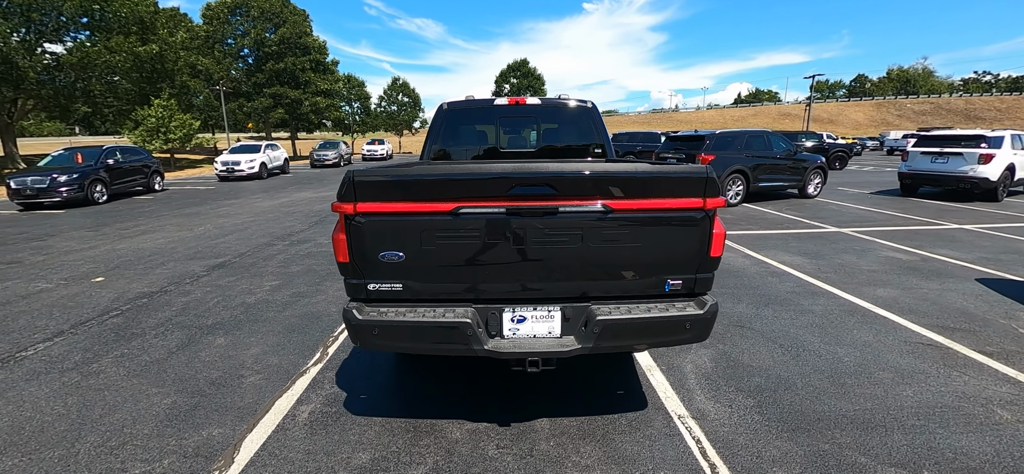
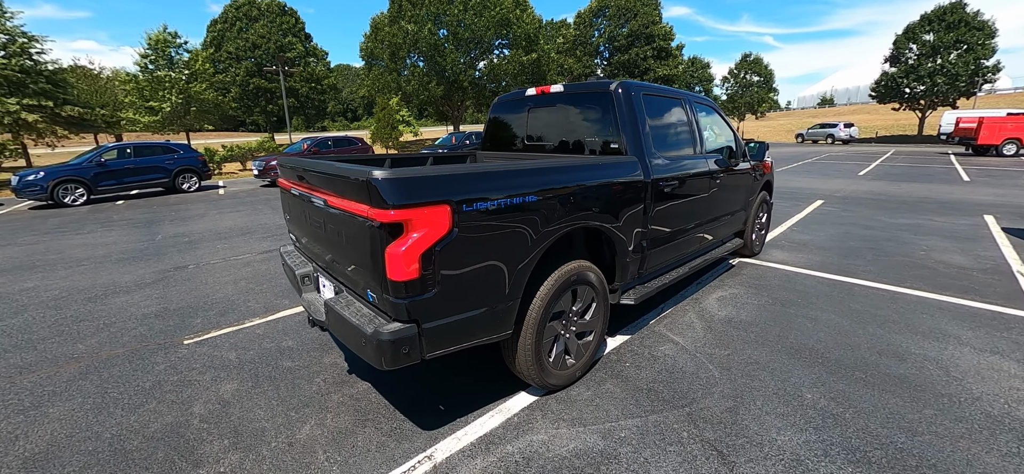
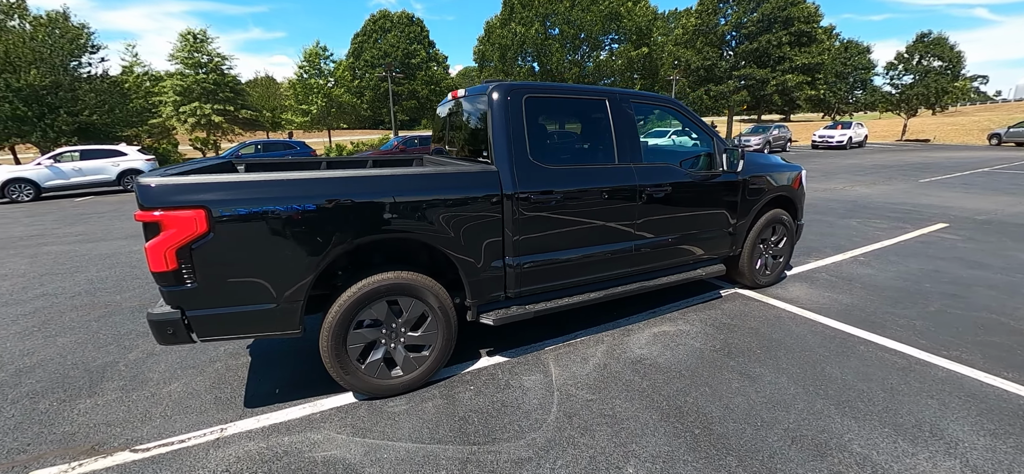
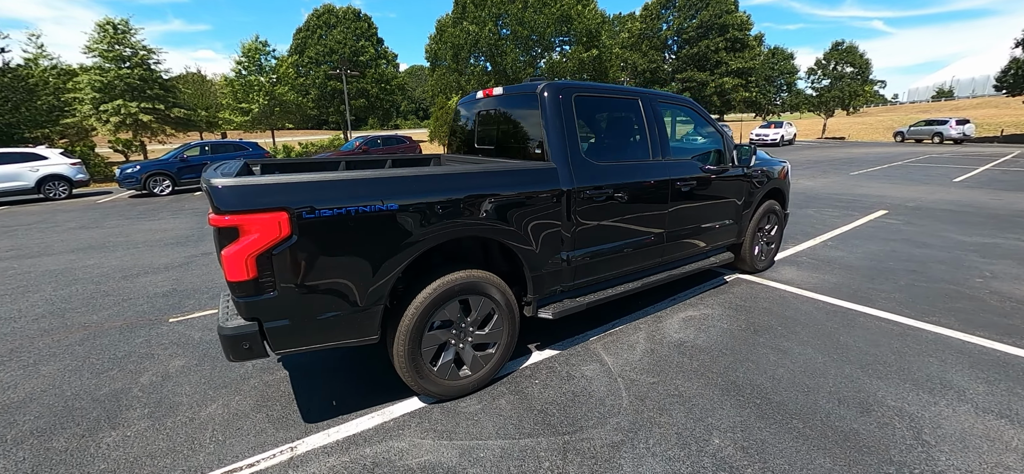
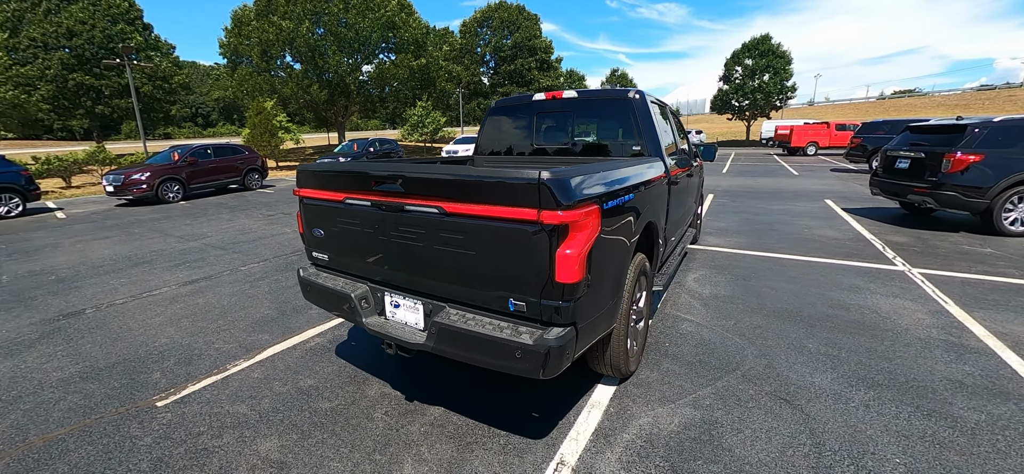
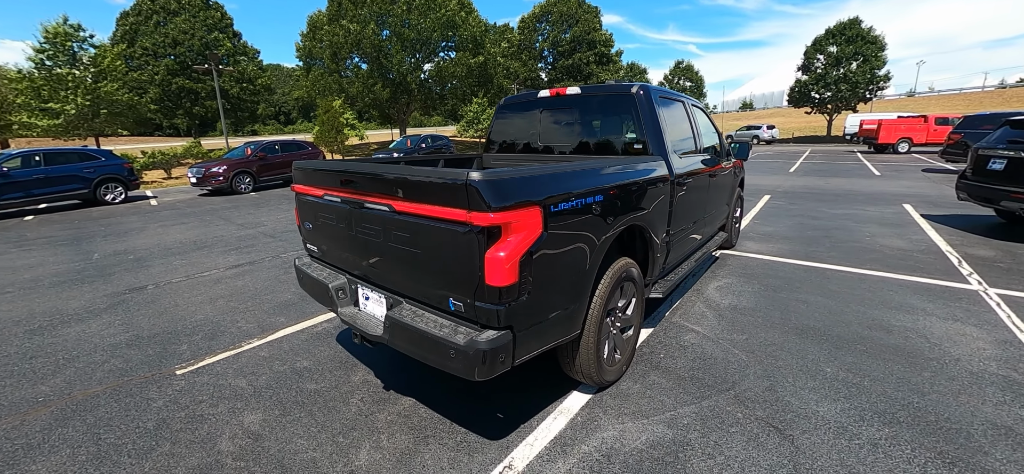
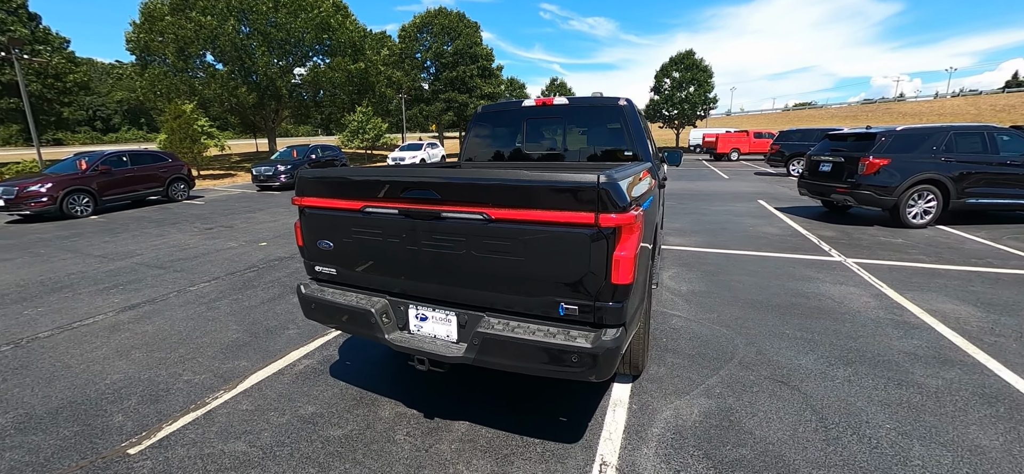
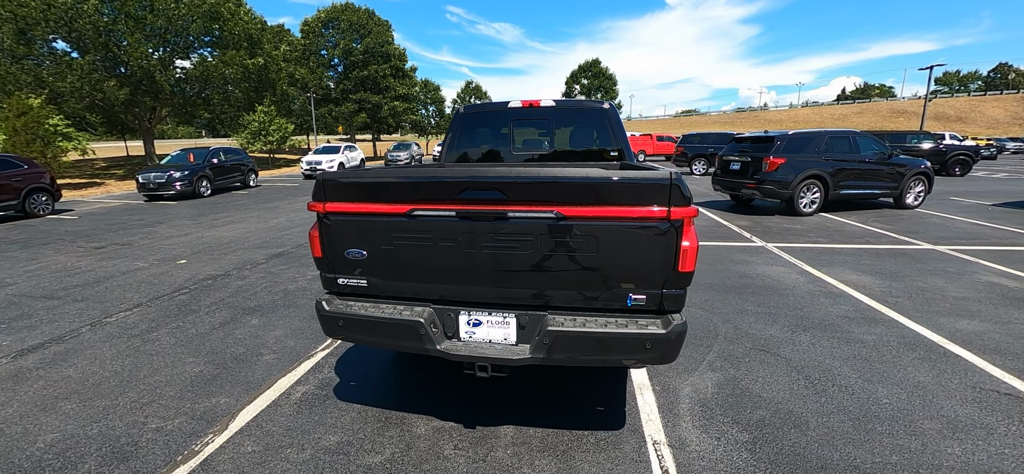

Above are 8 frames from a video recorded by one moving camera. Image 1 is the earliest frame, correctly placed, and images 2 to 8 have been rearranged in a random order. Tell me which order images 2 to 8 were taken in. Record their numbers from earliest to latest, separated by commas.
8, 7, 5, 6, 2, 4, 3
